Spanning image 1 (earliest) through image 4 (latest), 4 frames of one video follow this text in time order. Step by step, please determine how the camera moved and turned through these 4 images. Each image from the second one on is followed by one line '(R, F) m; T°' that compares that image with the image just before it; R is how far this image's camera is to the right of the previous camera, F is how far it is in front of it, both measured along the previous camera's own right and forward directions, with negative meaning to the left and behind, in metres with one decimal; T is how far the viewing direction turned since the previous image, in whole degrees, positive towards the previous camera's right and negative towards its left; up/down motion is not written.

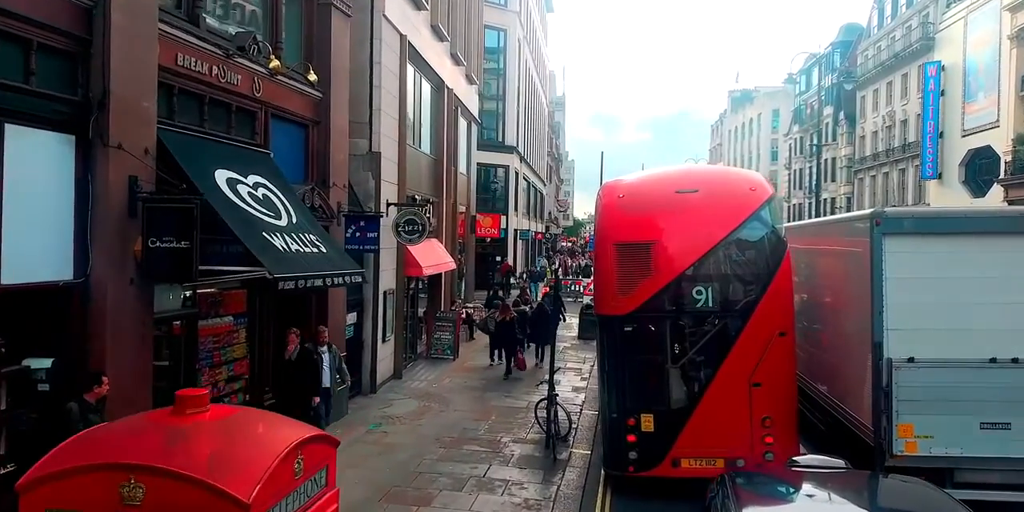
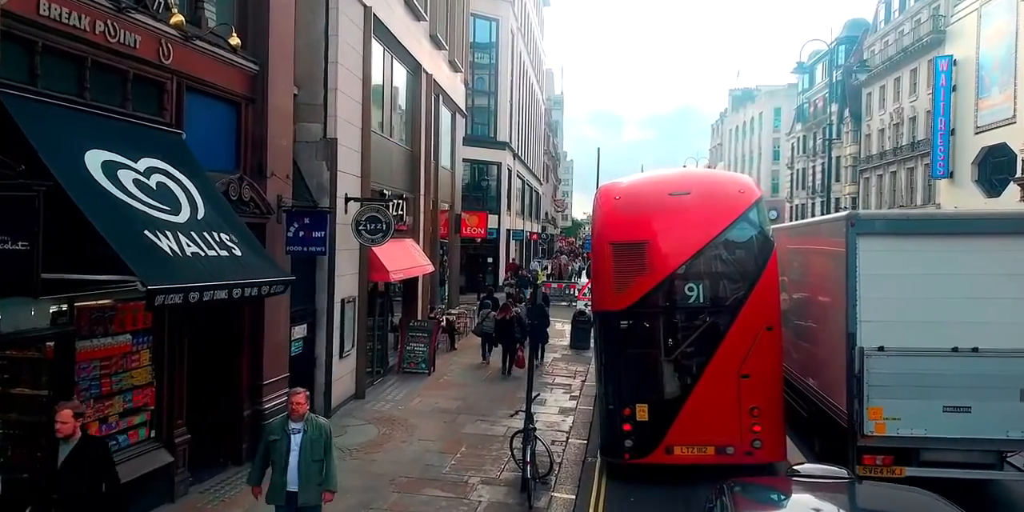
(+0.4, +1.8) m; 0°
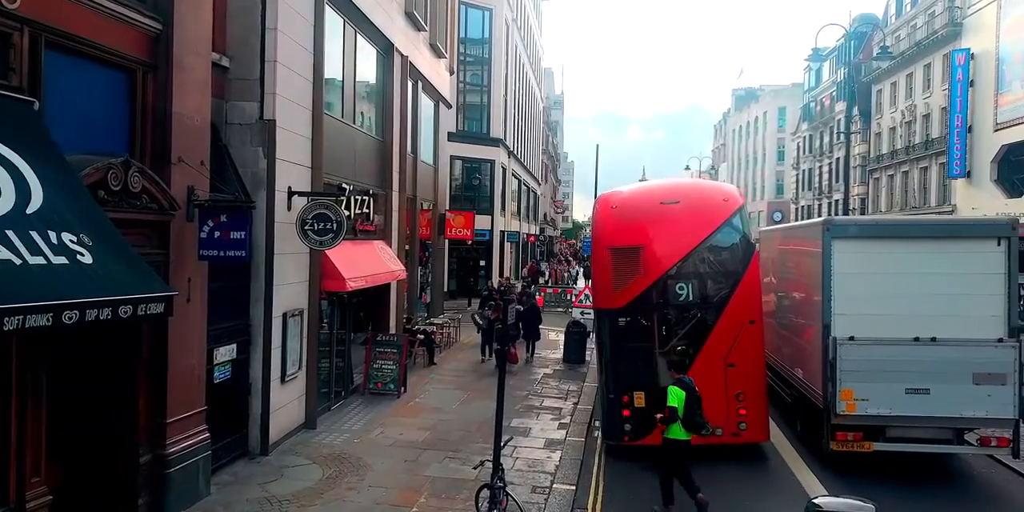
(+0.4, +1.9) m; 0°
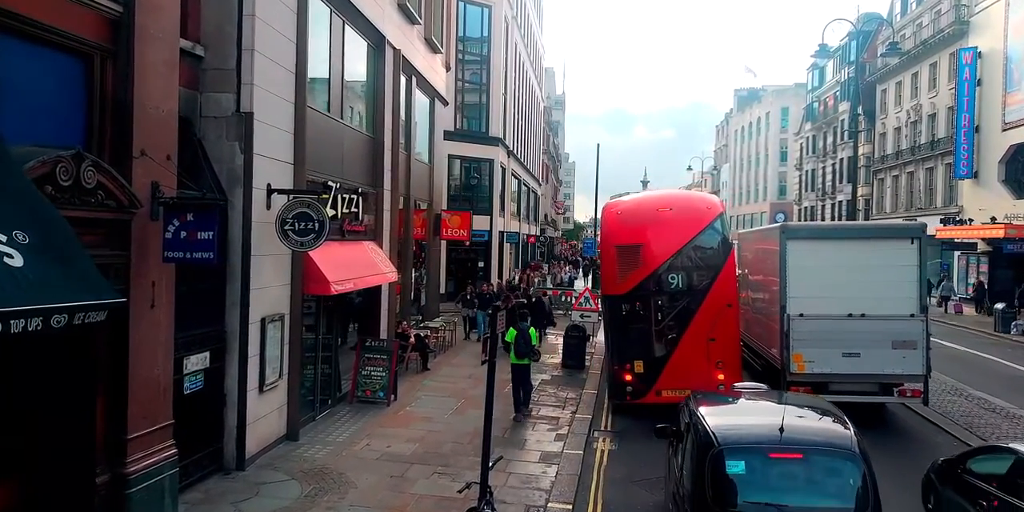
(+0.1, +0.6) m; 0°
